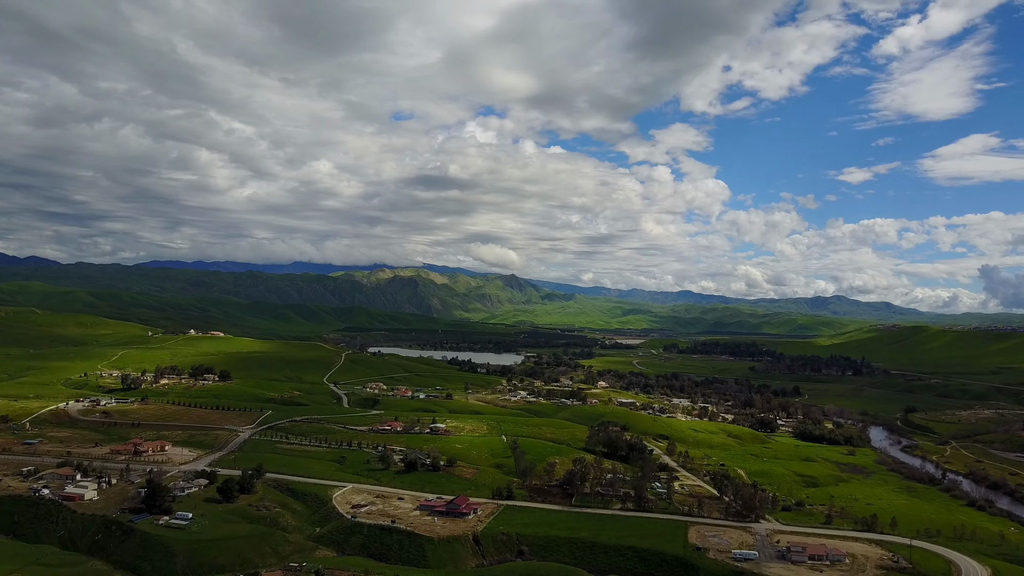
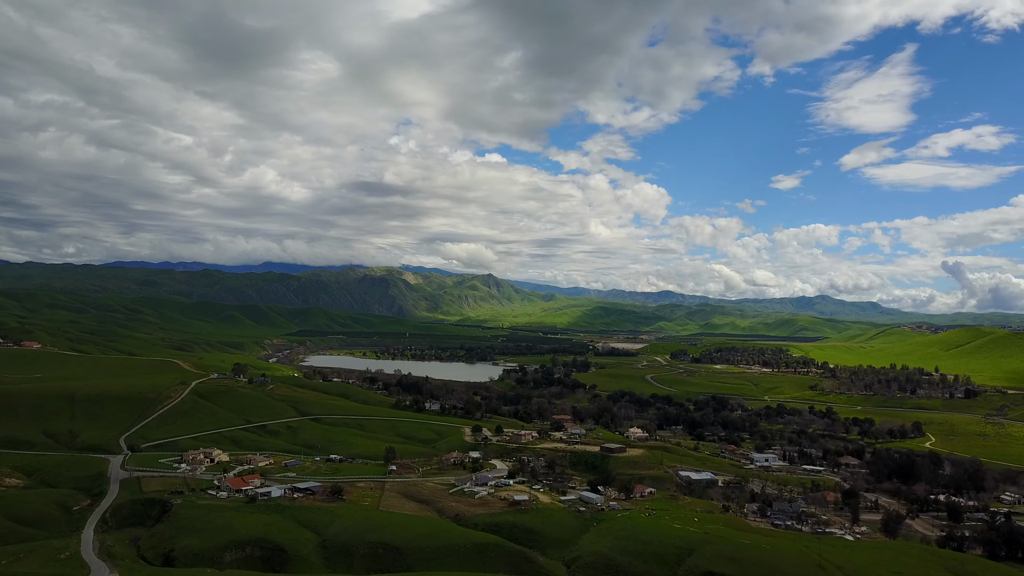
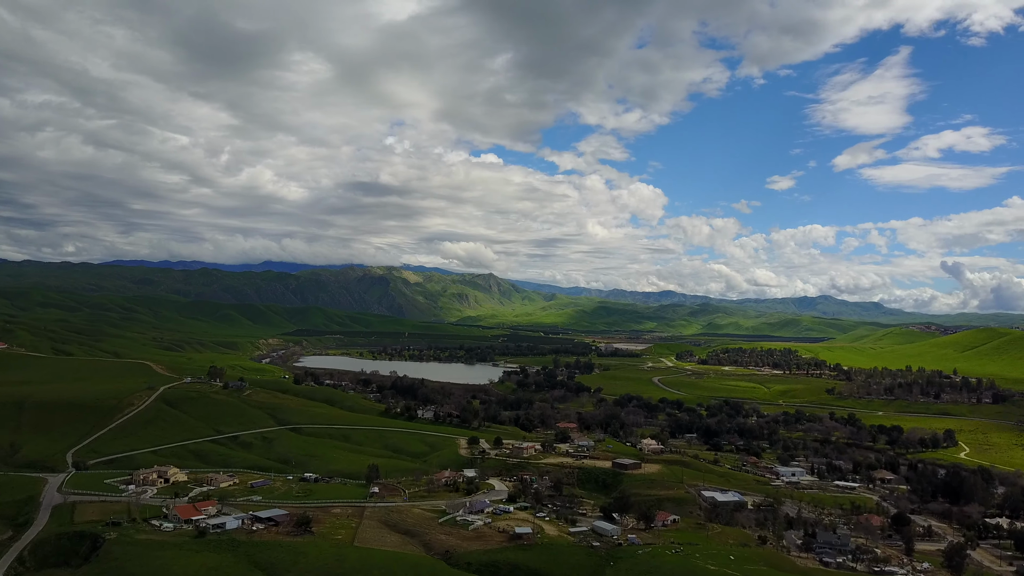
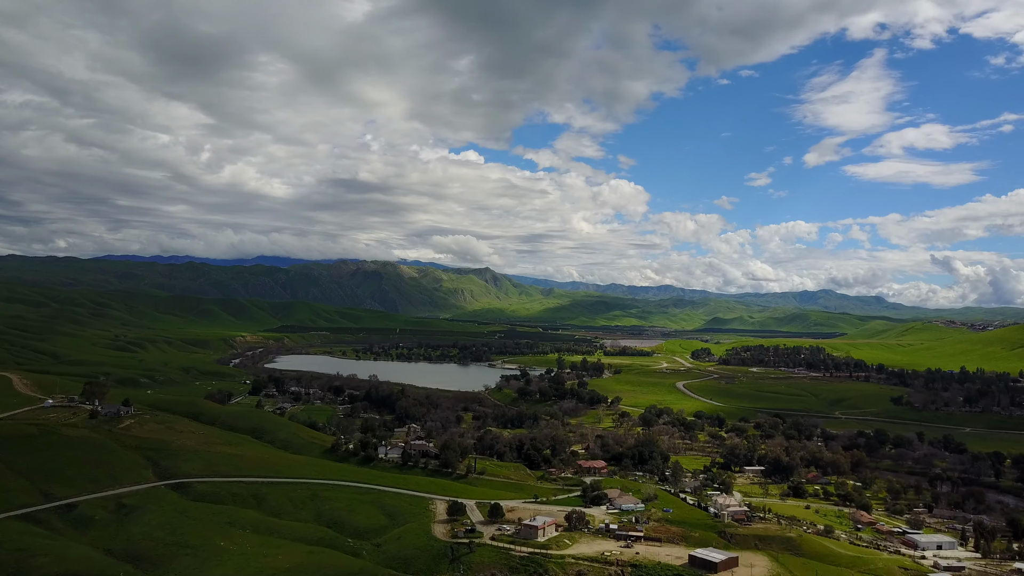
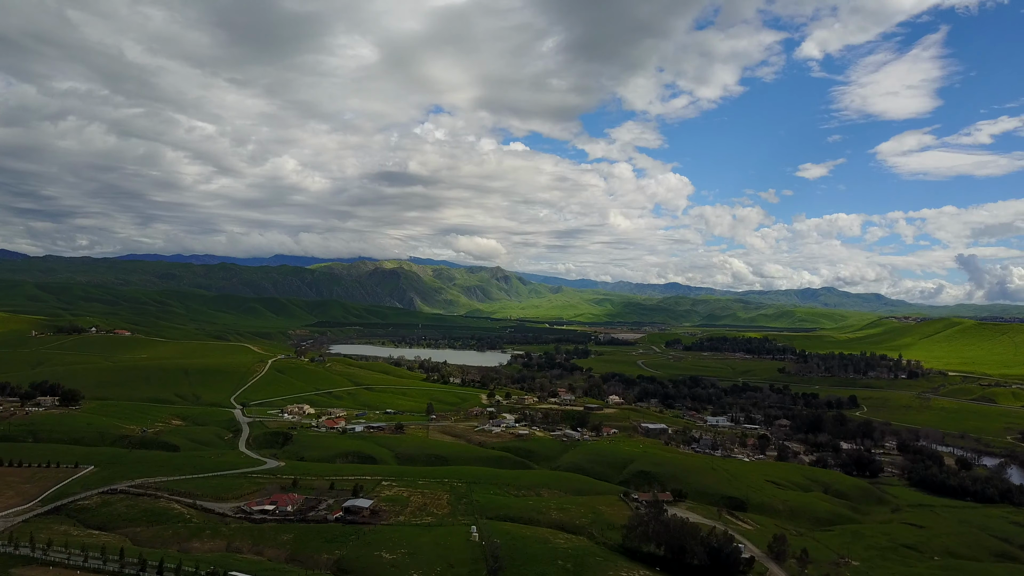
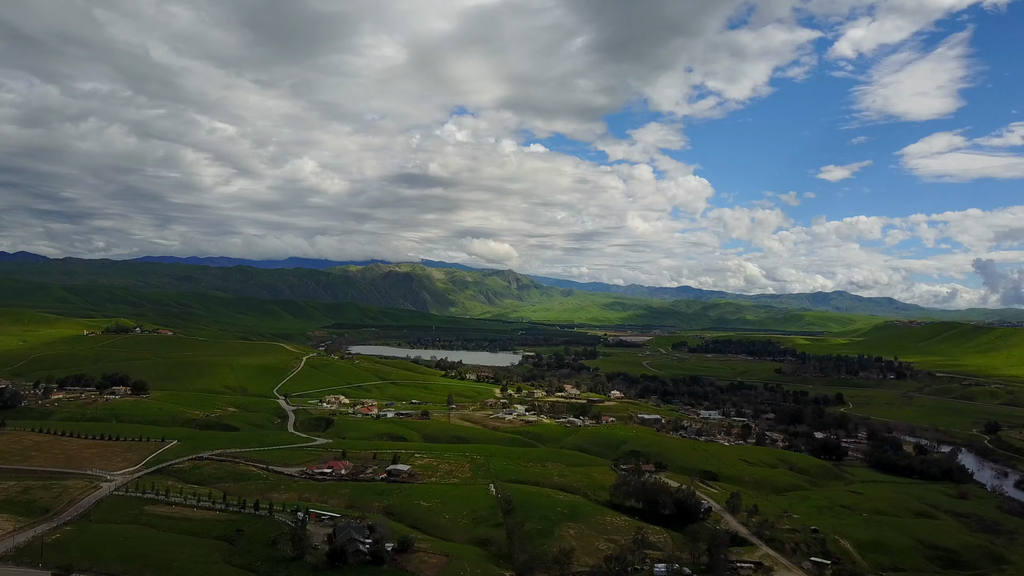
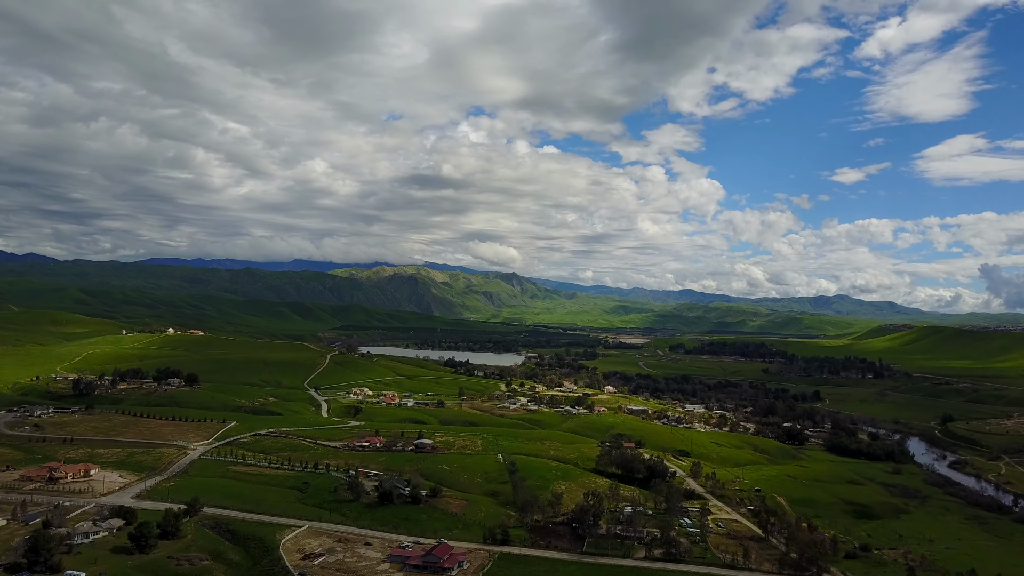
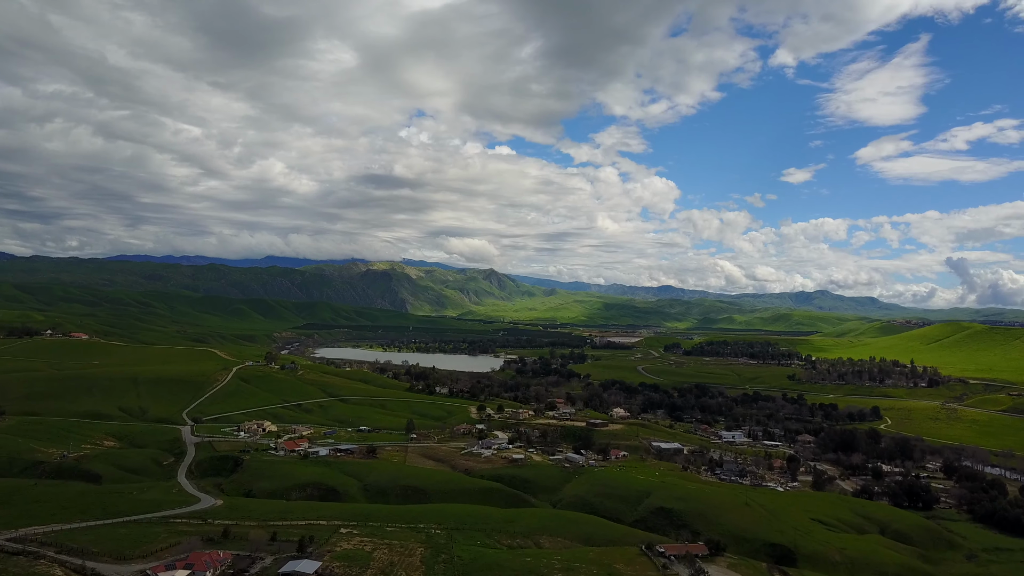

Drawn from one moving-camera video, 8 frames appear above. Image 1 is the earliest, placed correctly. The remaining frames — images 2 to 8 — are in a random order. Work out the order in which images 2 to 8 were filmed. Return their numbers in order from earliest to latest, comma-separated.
7, 6, 5, 8, 2, 3, 4
